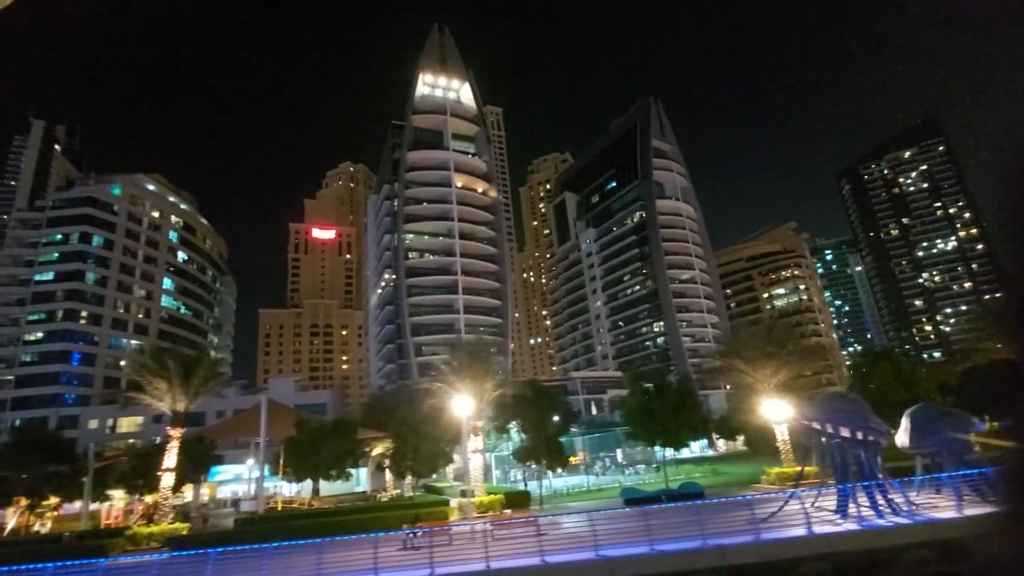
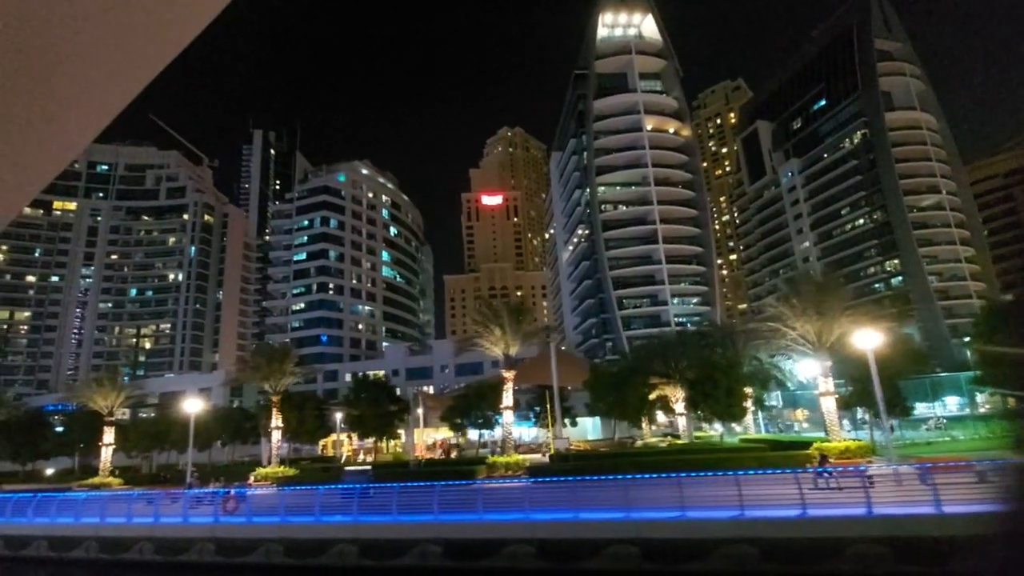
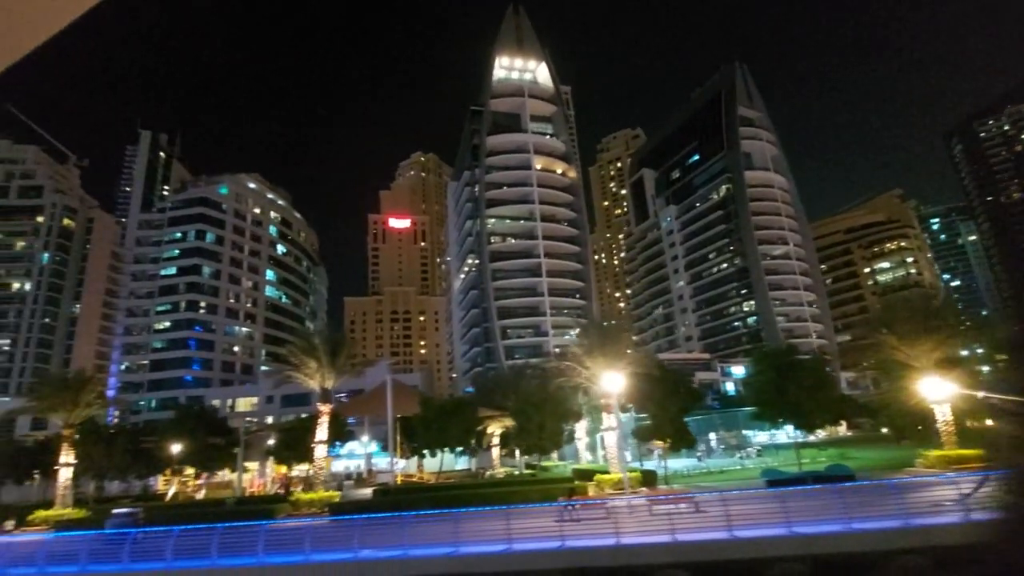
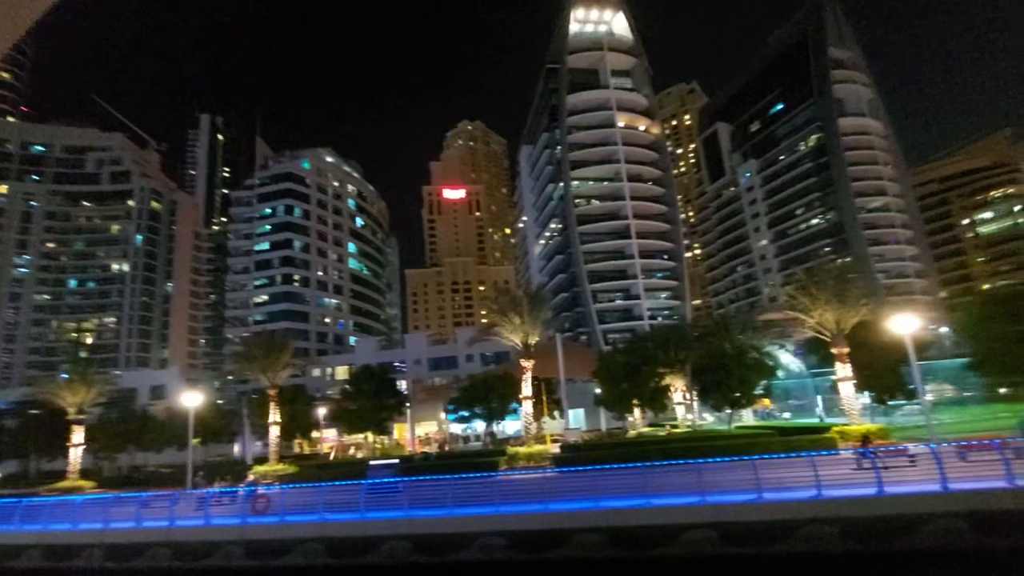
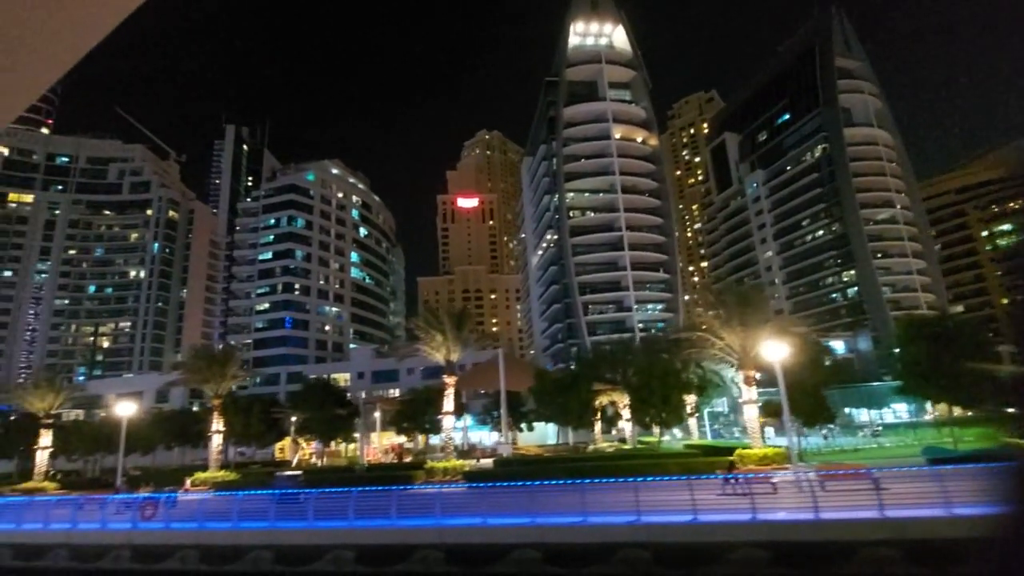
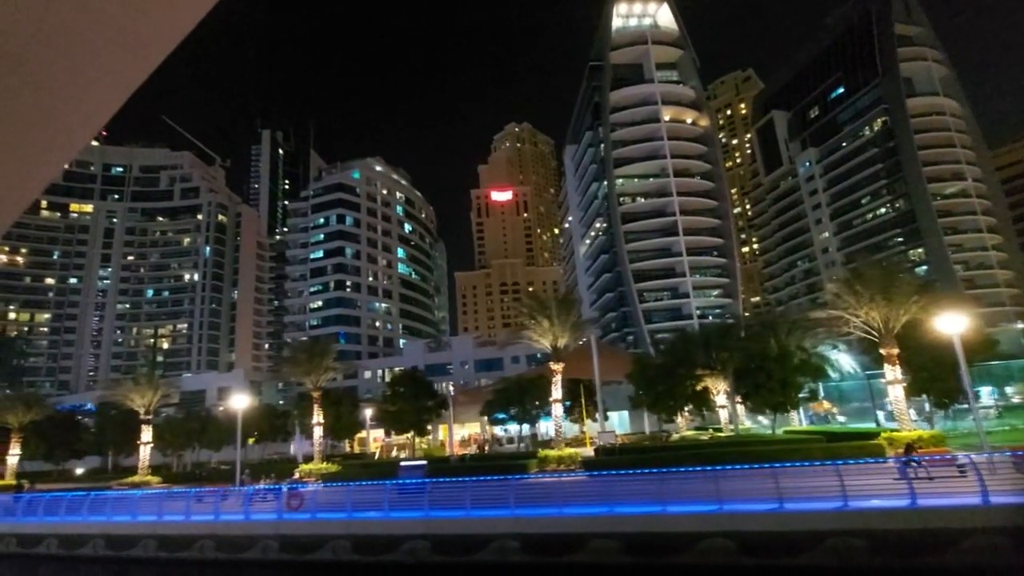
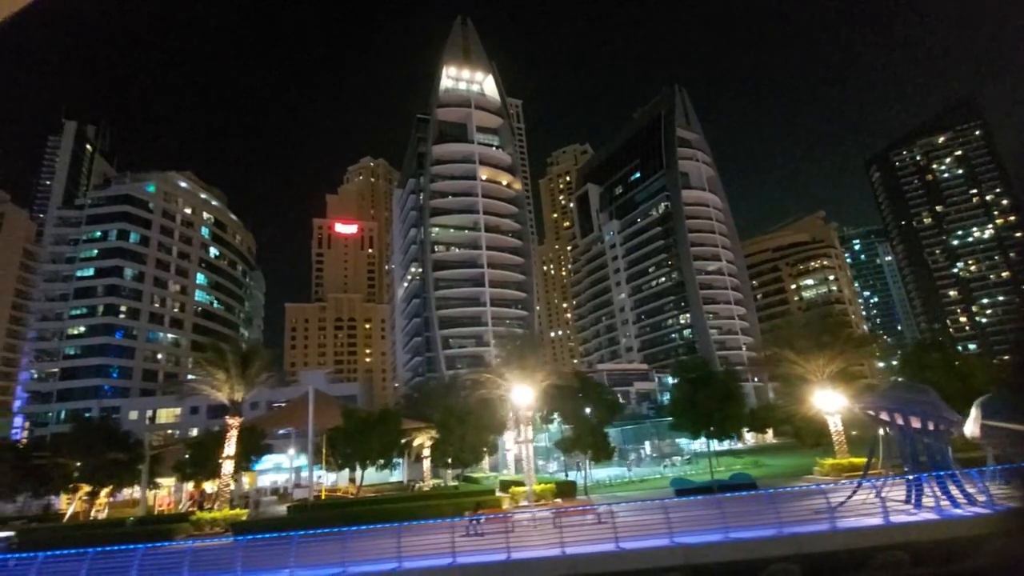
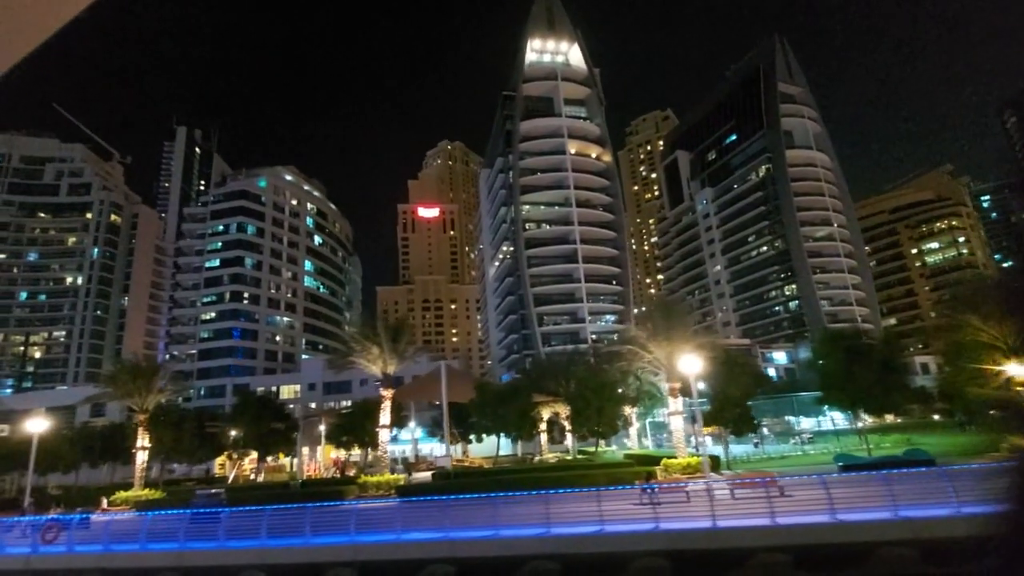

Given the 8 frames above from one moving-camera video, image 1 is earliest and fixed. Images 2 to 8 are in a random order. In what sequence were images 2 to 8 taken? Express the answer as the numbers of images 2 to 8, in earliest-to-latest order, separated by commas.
7, 3, 8, 5, 2, 6, 4
